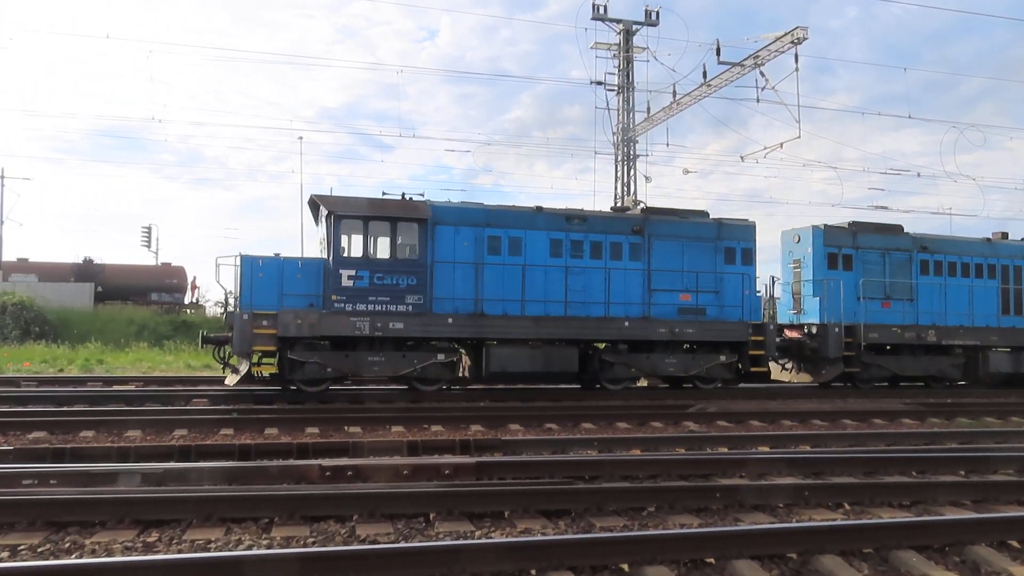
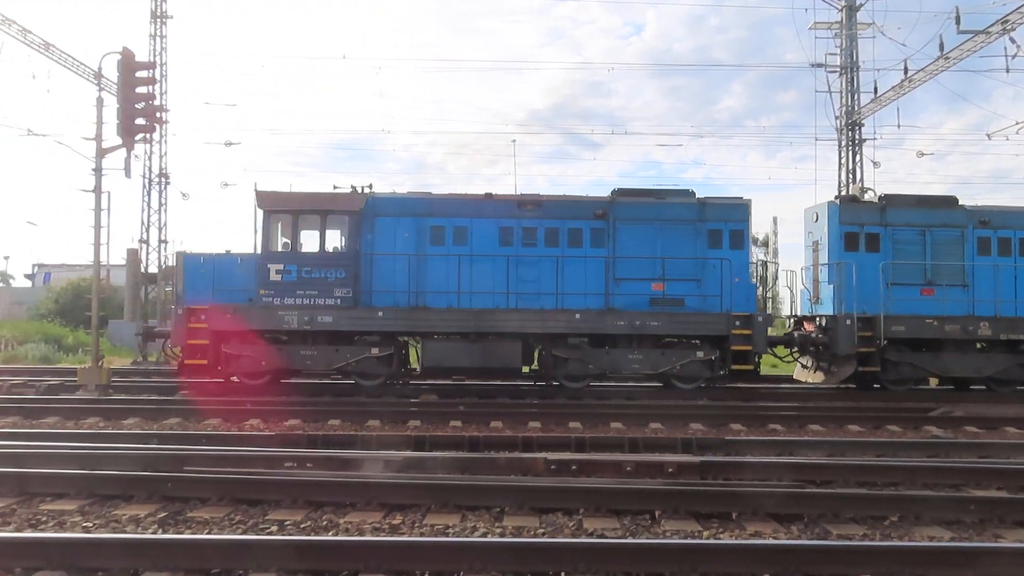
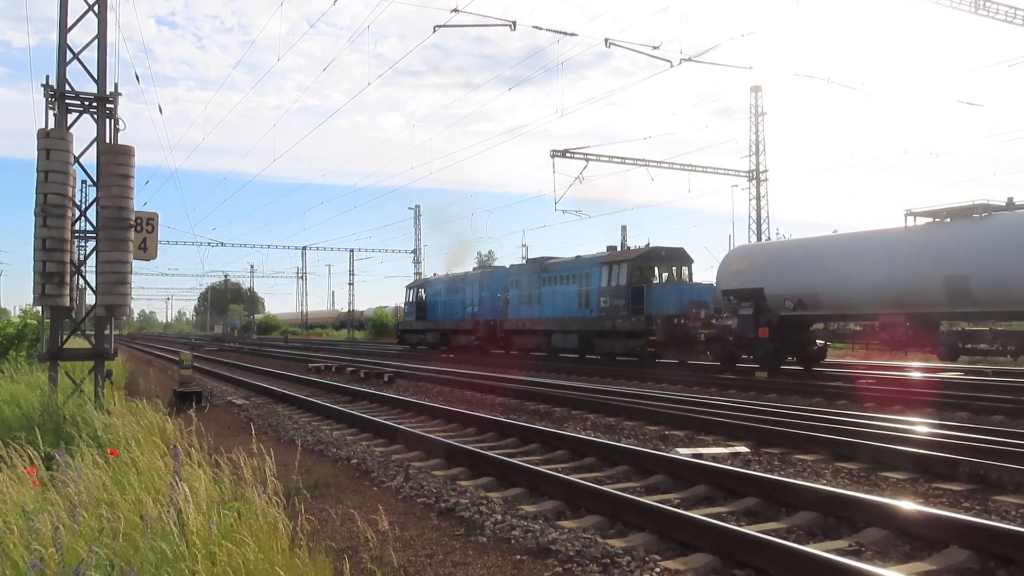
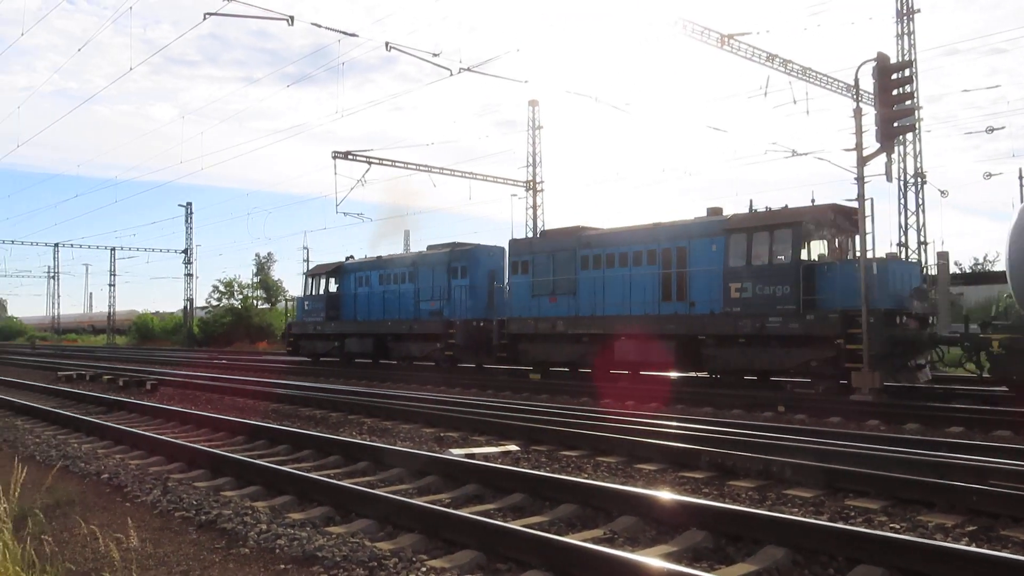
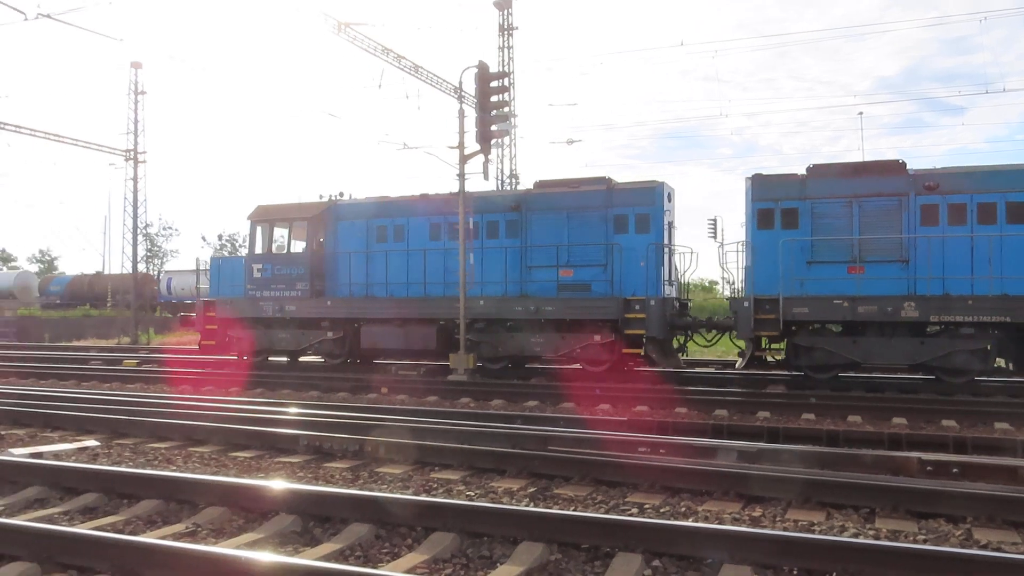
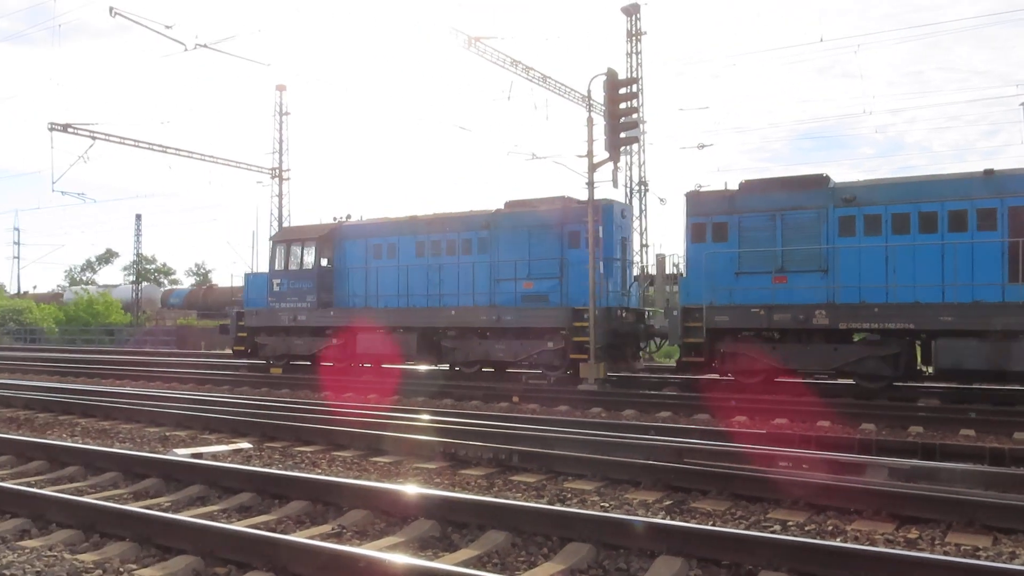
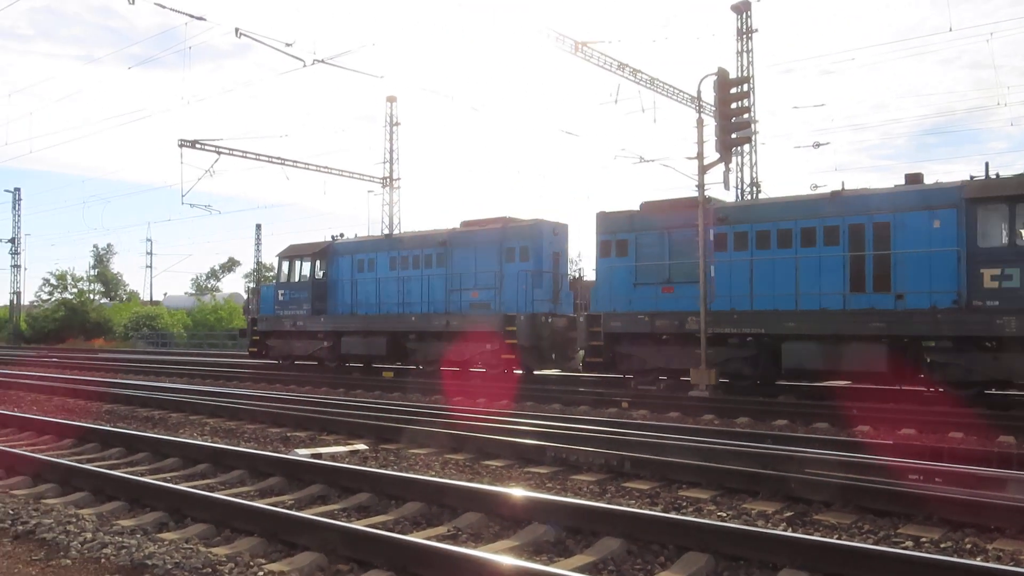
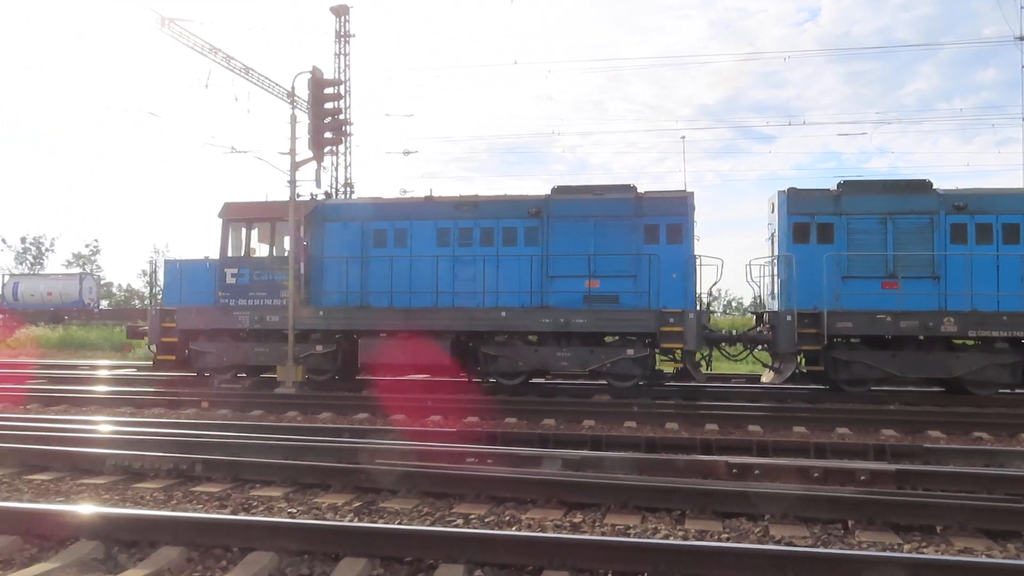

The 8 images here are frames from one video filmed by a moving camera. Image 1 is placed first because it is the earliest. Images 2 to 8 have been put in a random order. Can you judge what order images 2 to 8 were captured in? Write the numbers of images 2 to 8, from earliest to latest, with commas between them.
2, 8, 5, 6, 7, 4, 3
